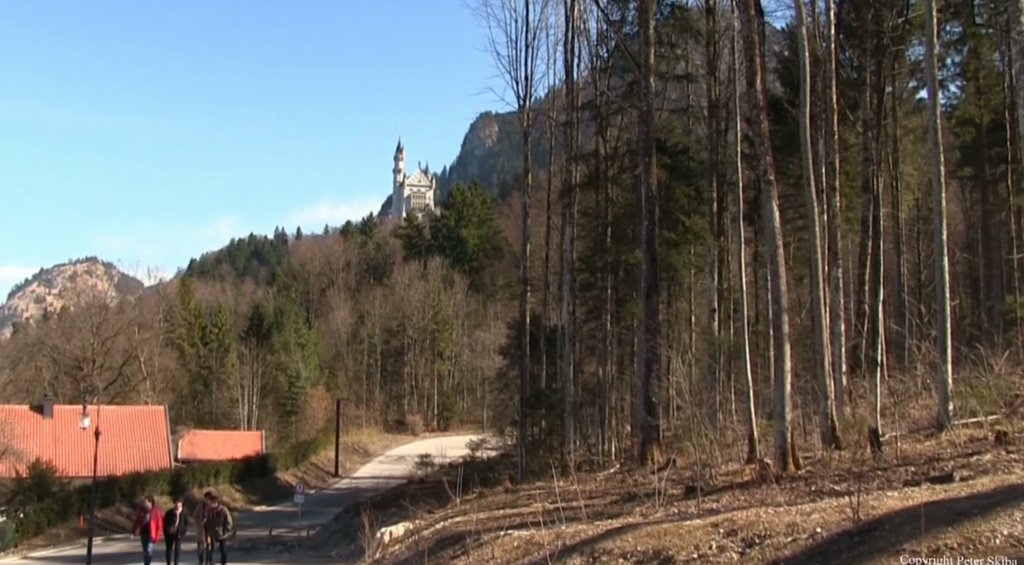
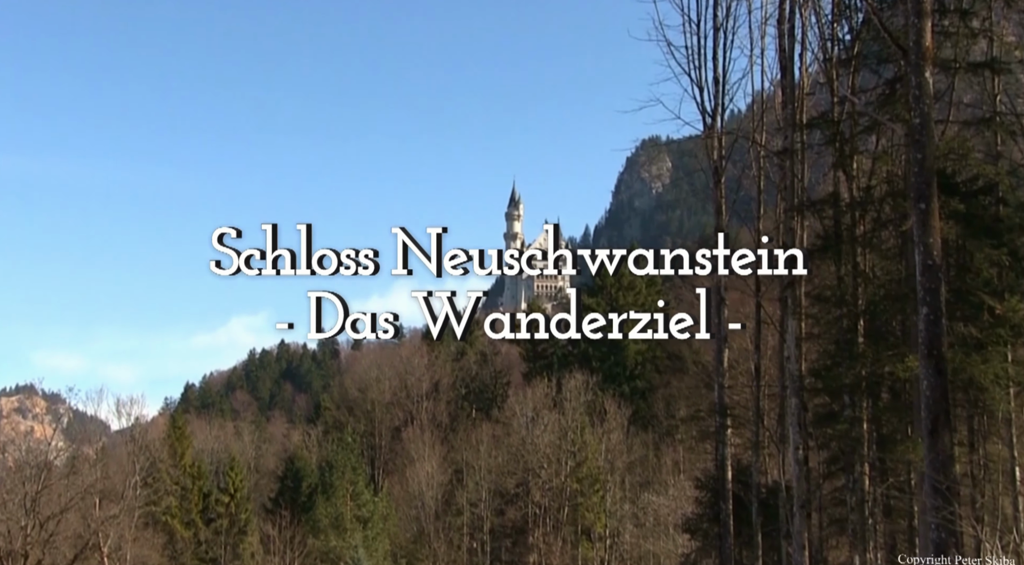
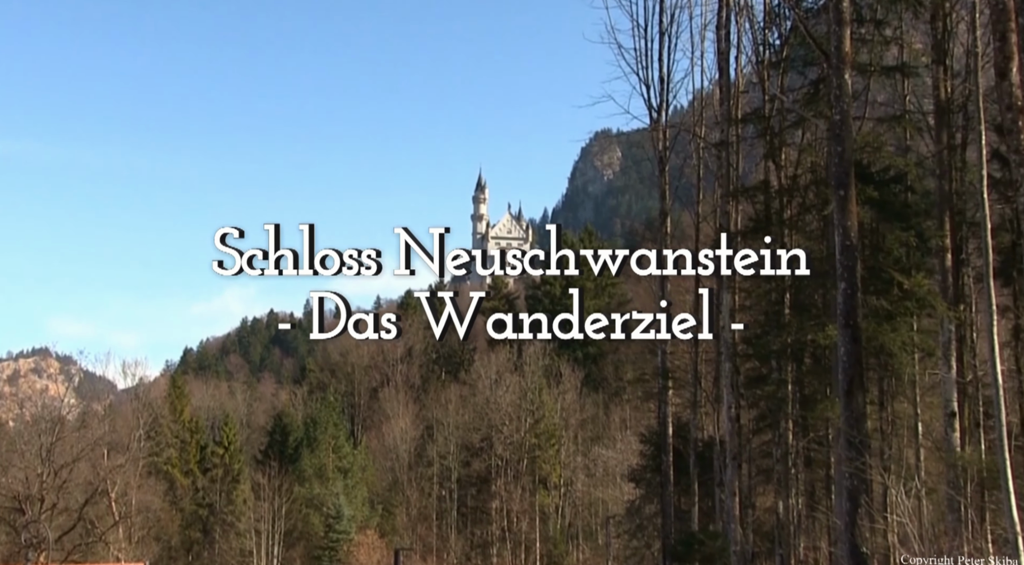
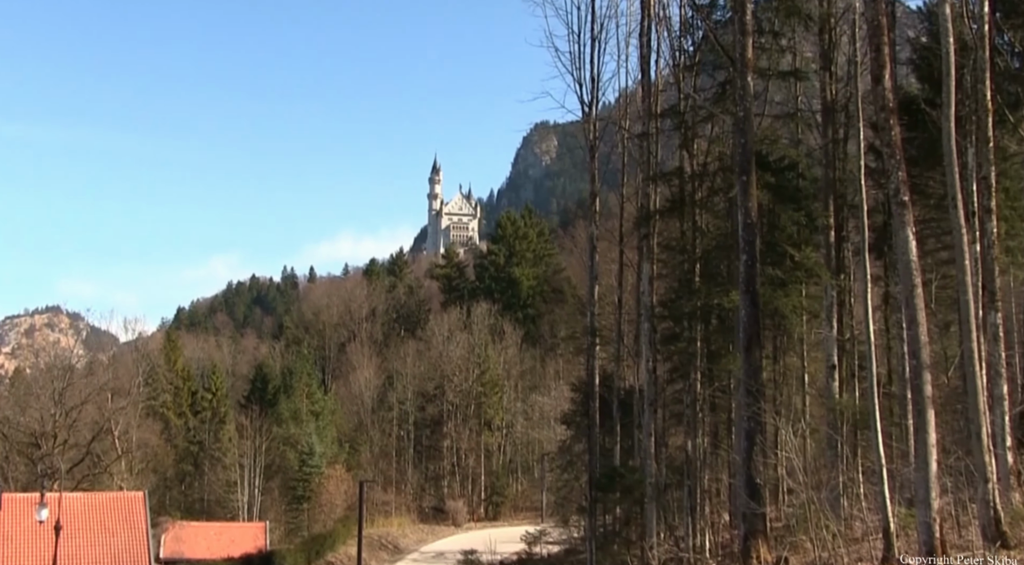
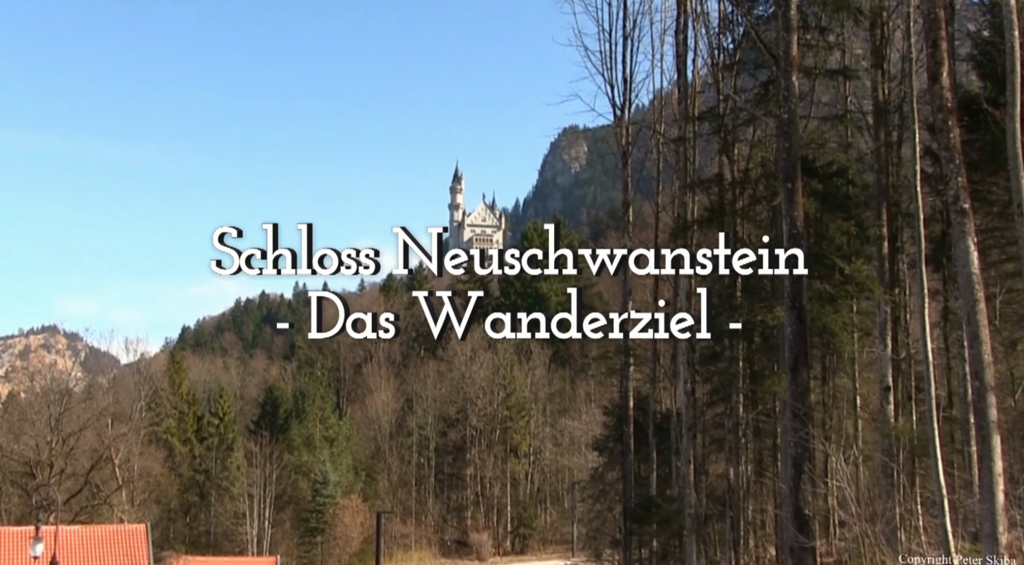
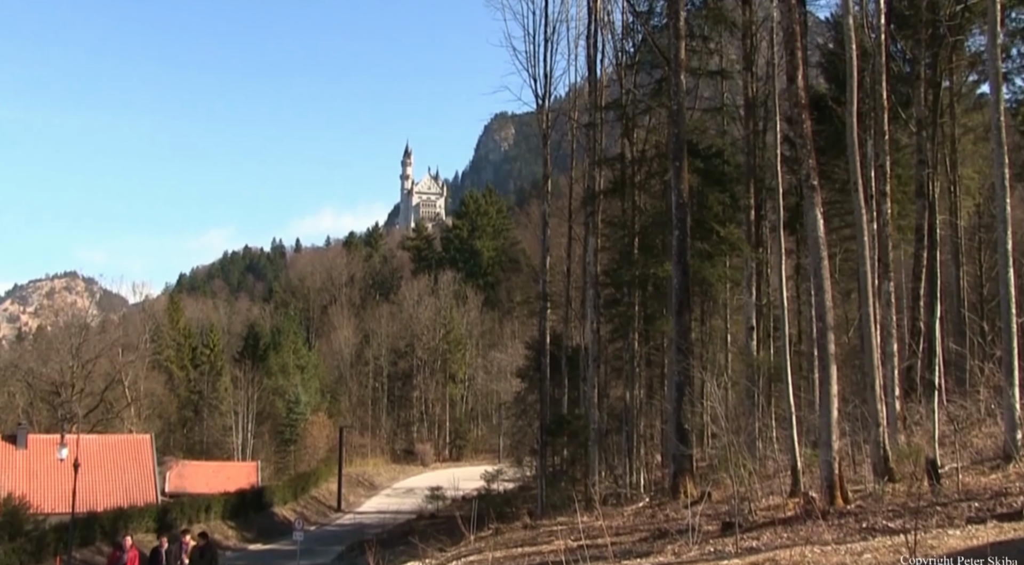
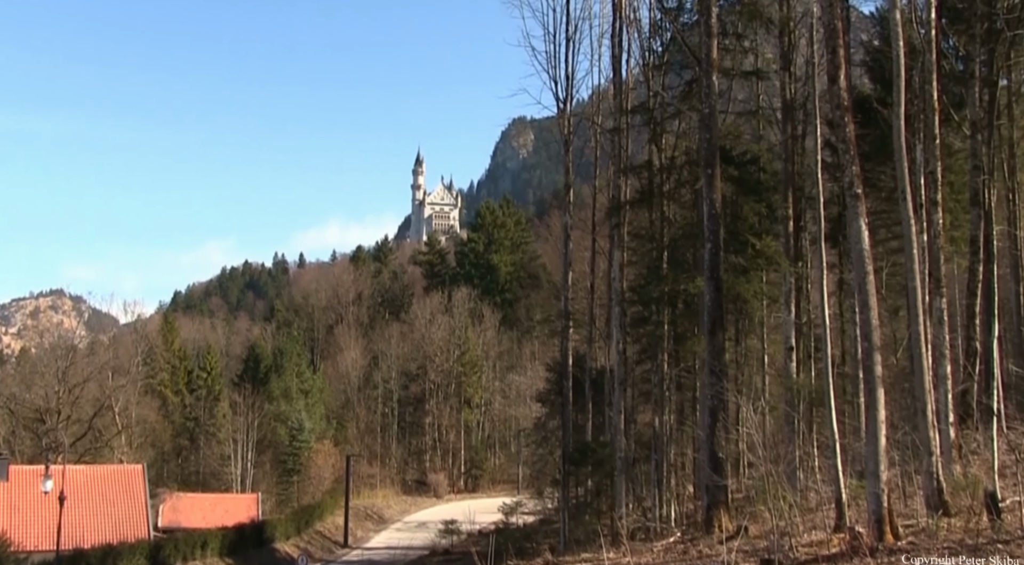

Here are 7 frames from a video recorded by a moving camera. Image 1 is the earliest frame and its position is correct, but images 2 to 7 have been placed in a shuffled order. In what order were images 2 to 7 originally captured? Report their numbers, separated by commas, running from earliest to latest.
6, 7, 4, 5, 3, 2
